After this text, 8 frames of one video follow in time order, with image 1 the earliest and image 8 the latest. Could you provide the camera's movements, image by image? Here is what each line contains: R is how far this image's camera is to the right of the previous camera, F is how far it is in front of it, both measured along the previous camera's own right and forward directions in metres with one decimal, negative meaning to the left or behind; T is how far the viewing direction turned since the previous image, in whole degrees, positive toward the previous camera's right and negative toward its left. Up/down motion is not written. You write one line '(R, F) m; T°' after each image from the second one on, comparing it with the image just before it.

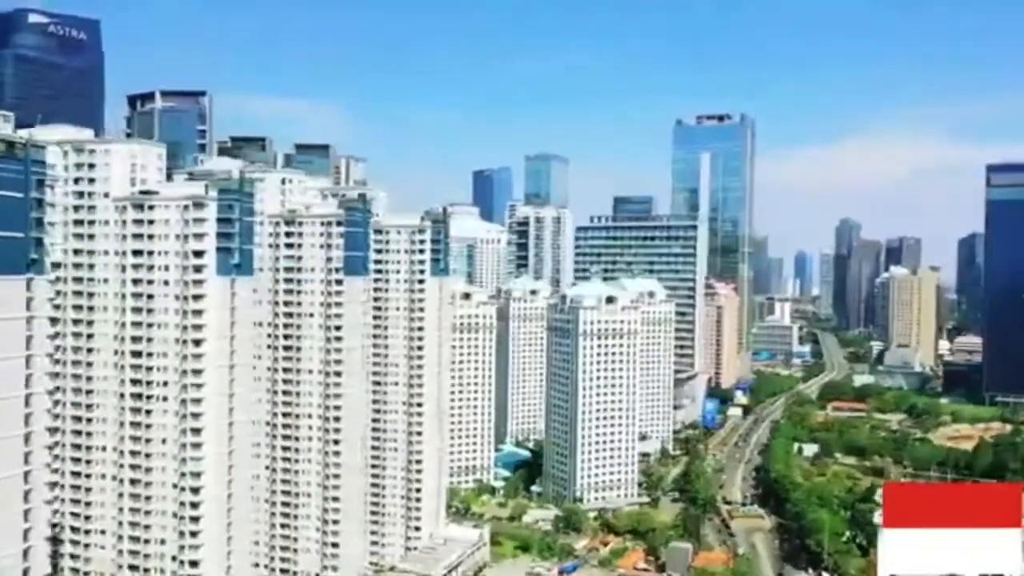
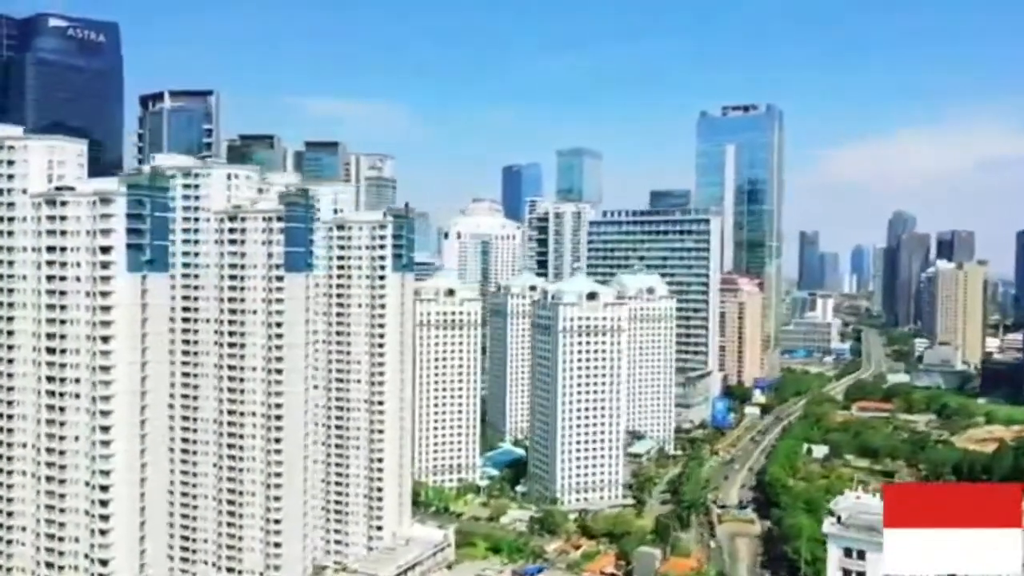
(+2.2, +0.6) m; -4°
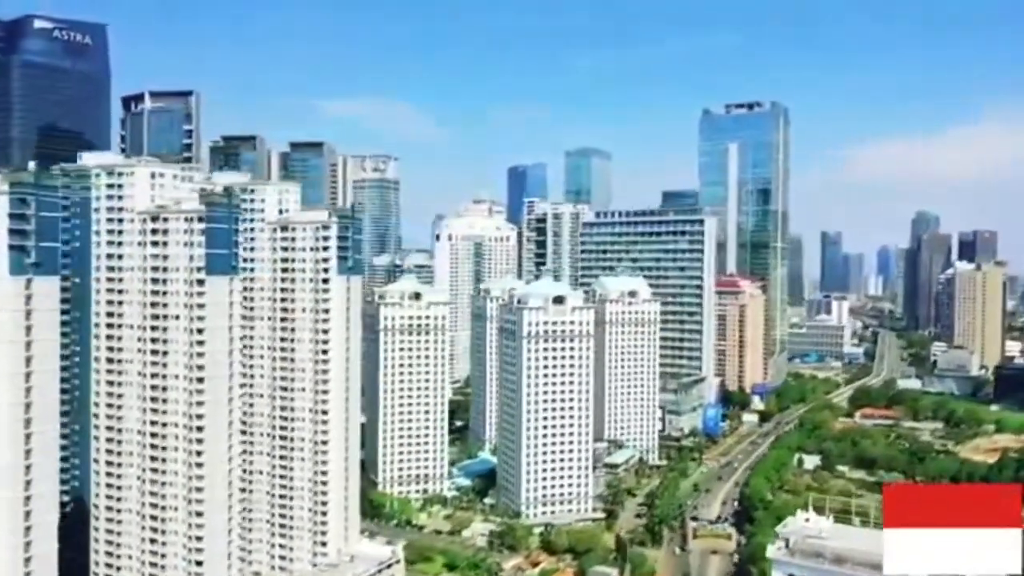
(+1.7, +1.2) m; -2°
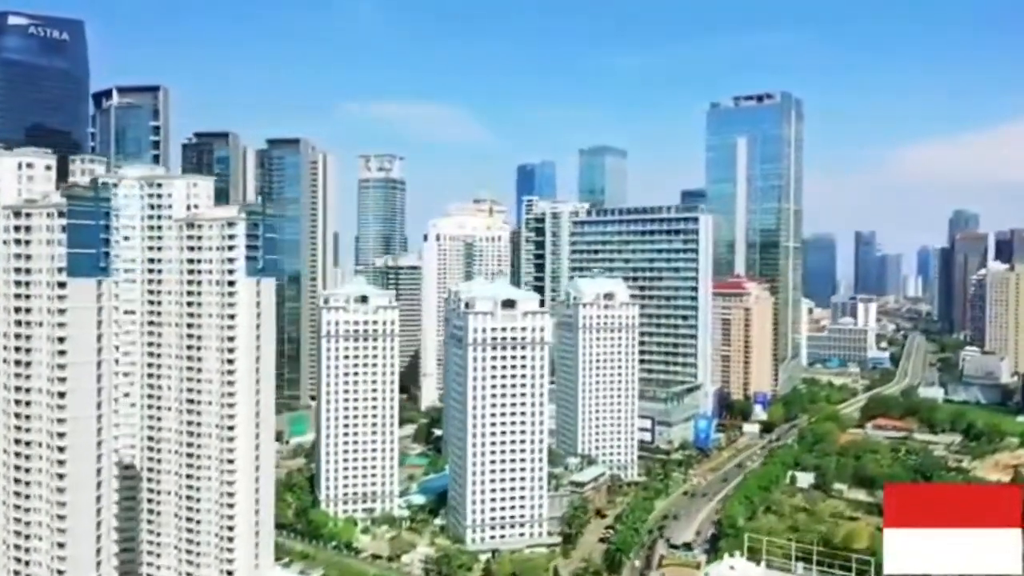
(+2.2, +2.2) m; -2°
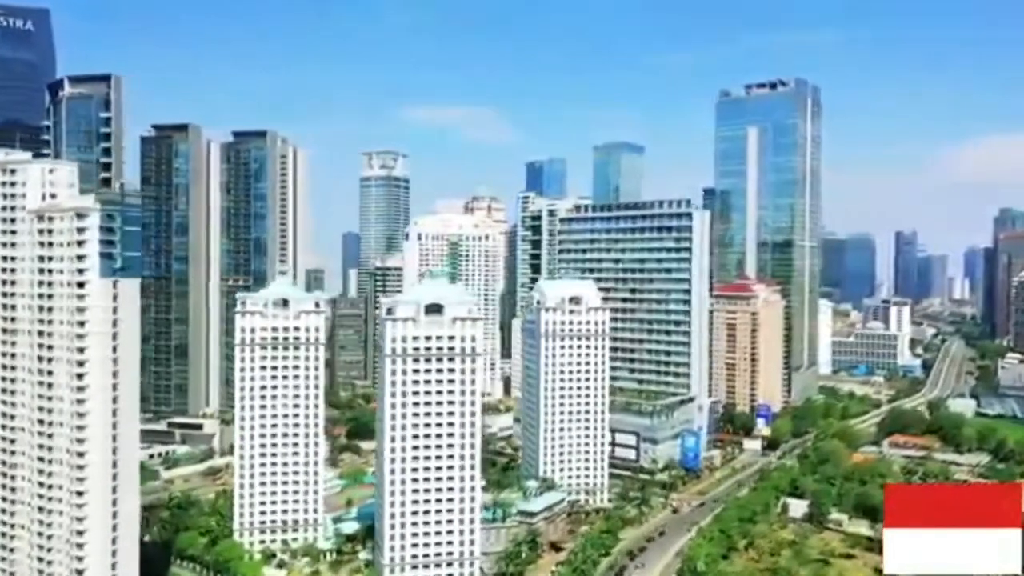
(+2.4, +3.1) m; -3°
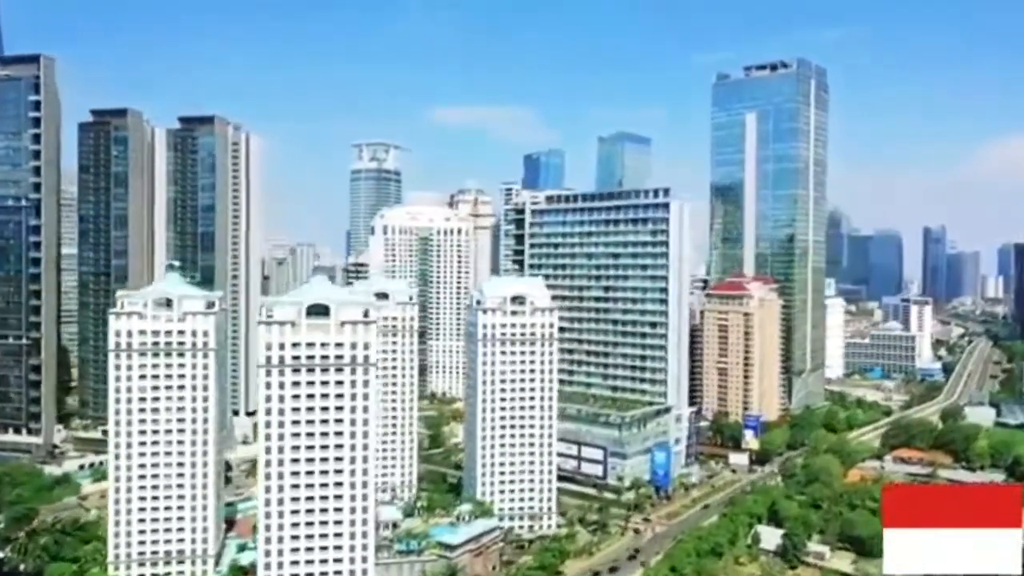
(+2.2, +3.1) m; -2°
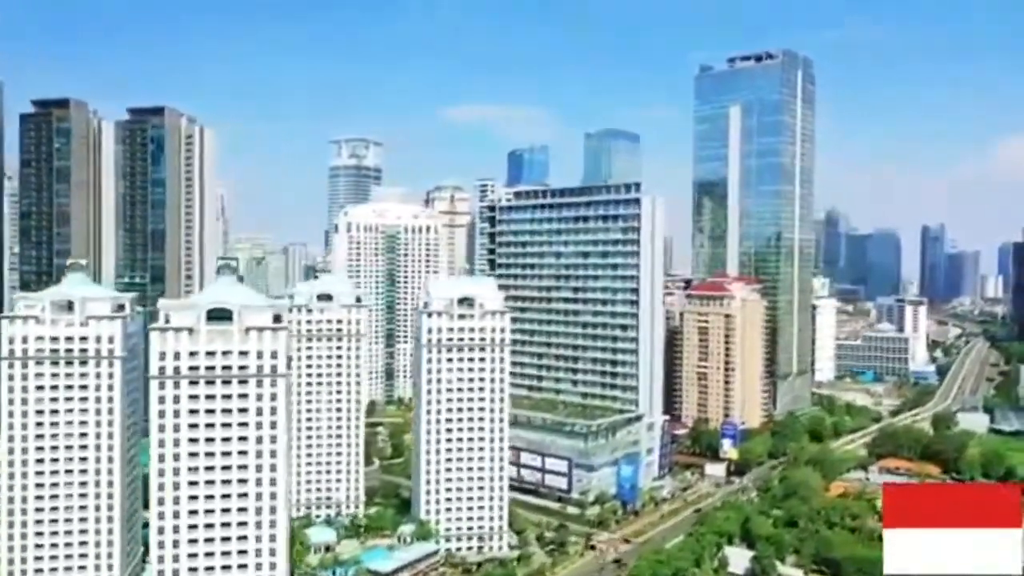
(+1.1, +1.8) m; 0°
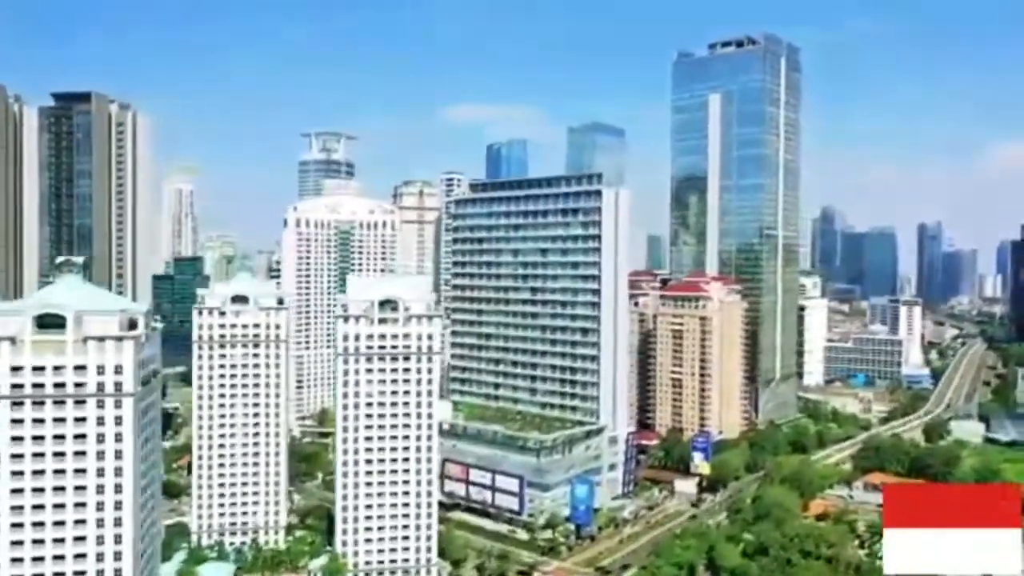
(+1.3, +2.5) m; 0°
